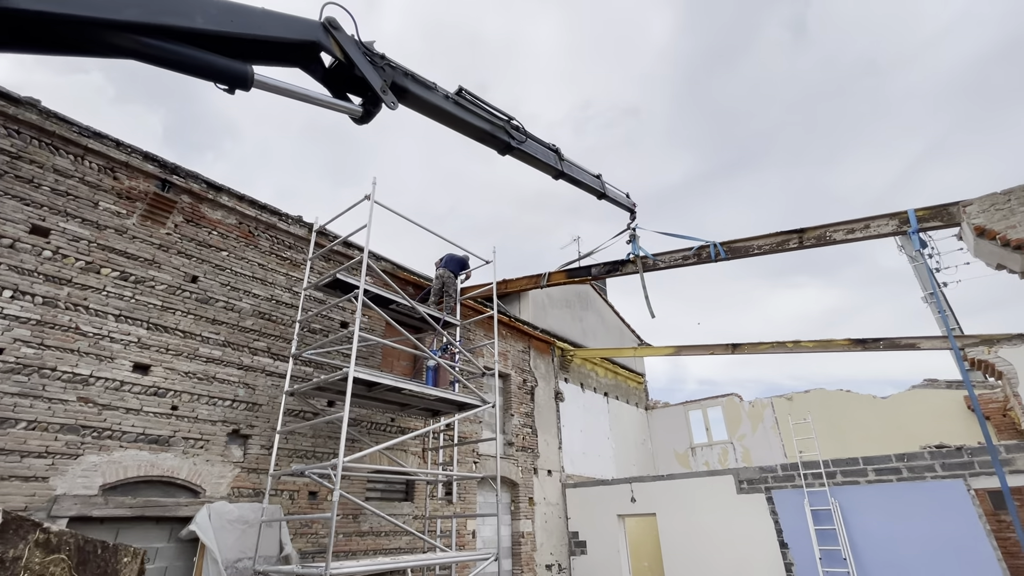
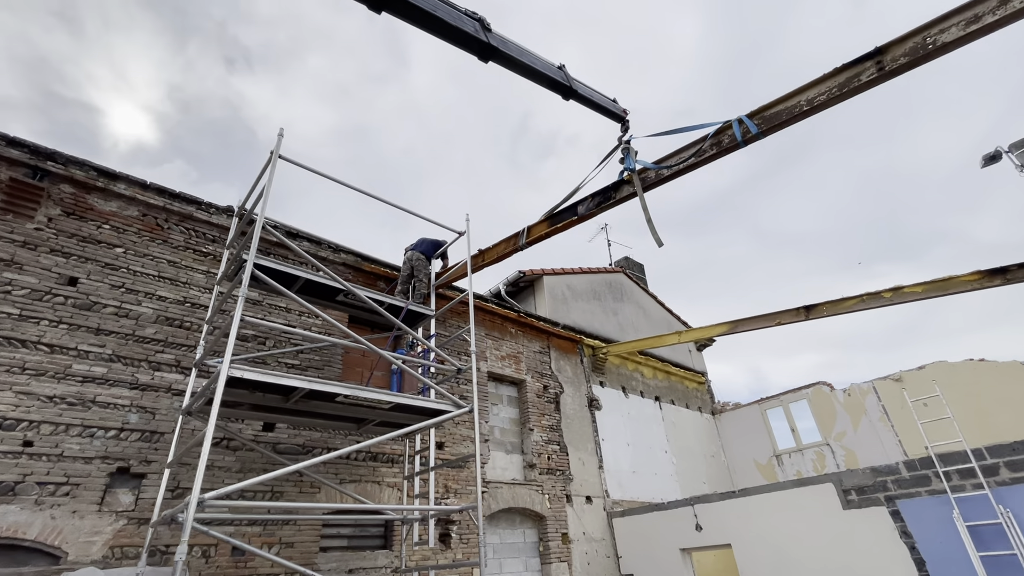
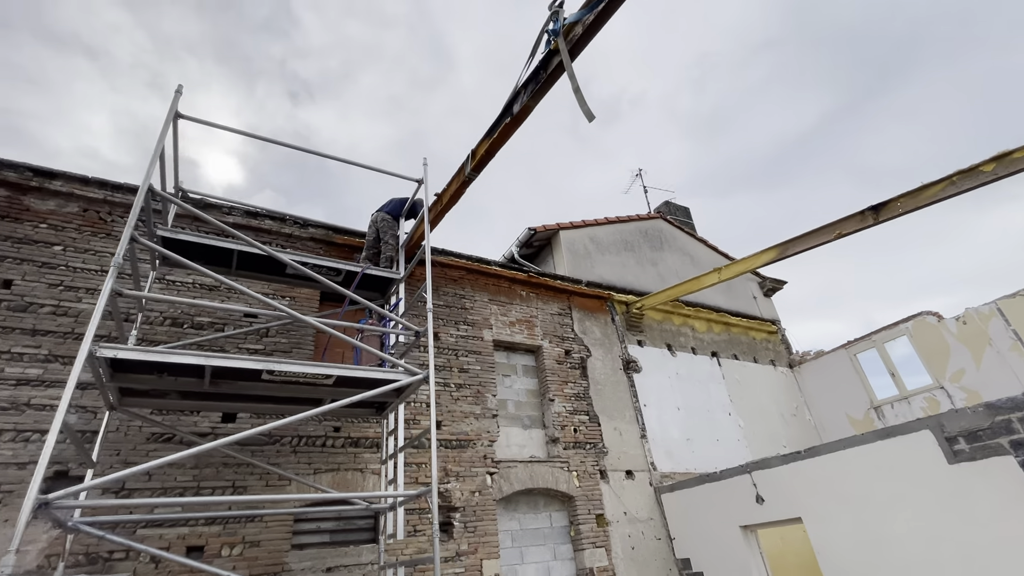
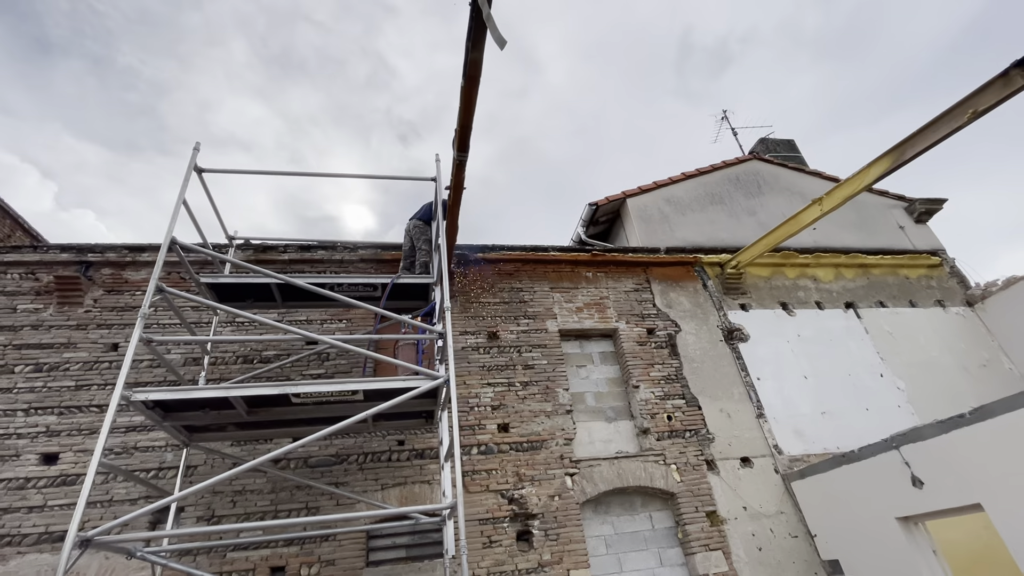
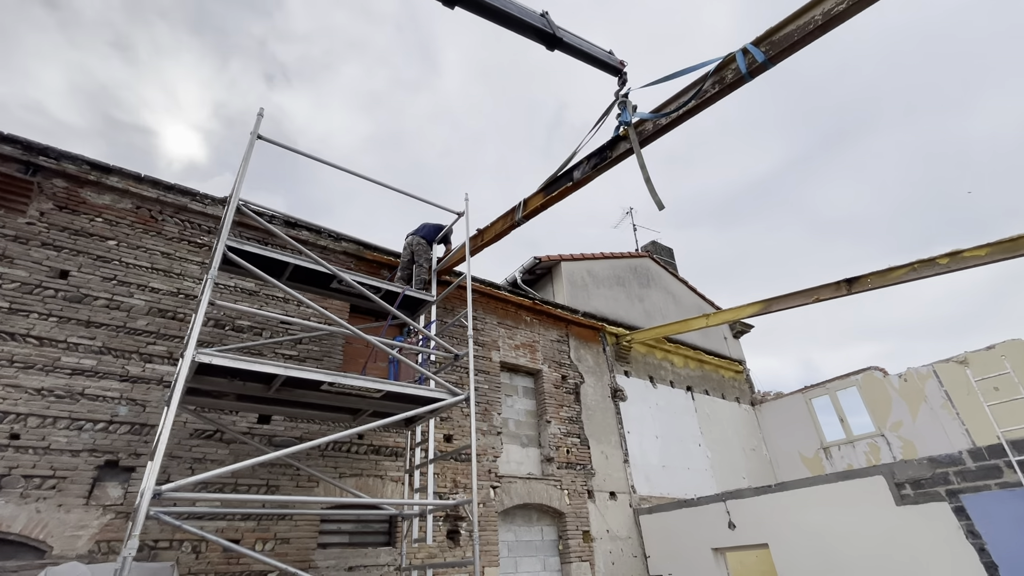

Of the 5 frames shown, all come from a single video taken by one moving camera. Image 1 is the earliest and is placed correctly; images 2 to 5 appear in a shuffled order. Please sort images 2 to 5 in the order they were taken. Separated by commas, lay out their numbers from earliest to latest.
2, 5, 3, 4
